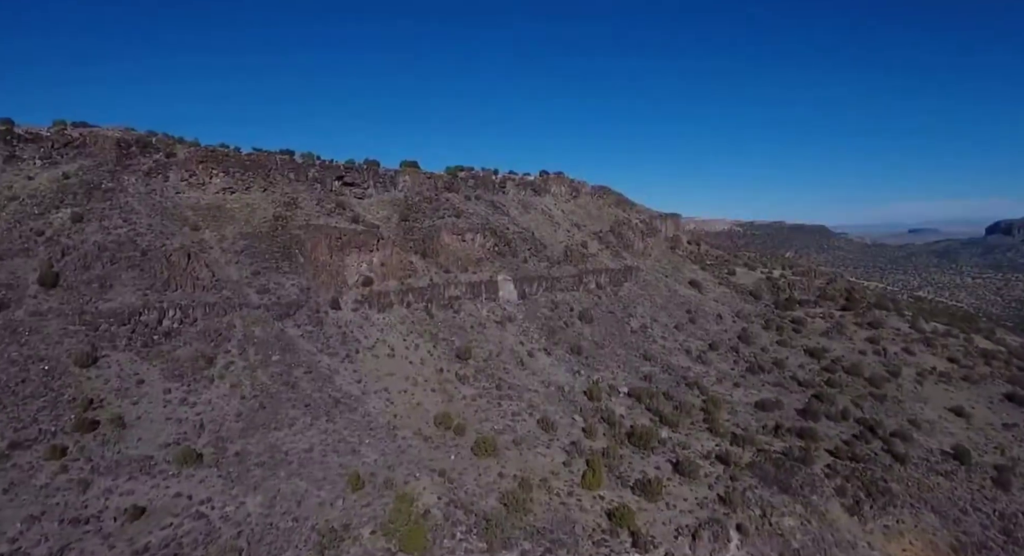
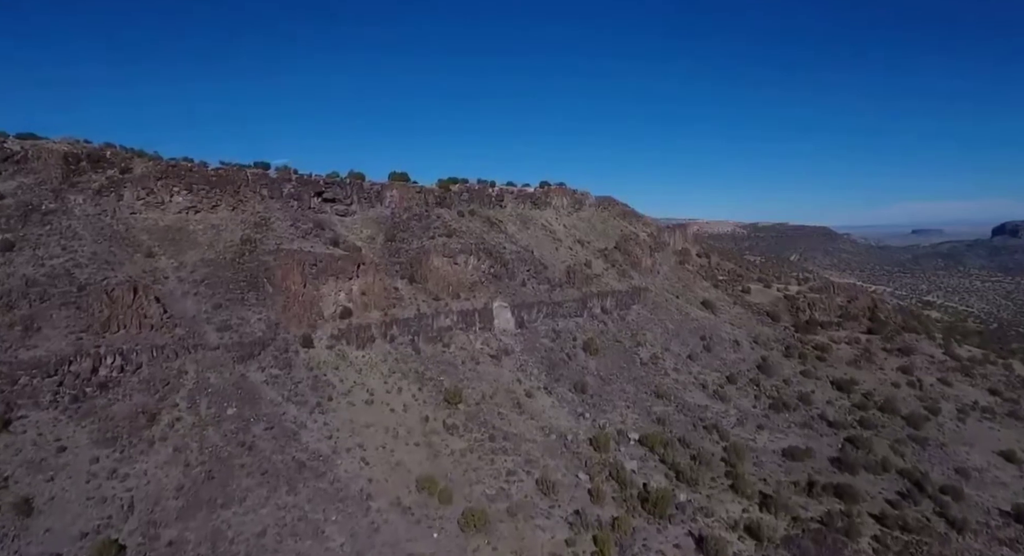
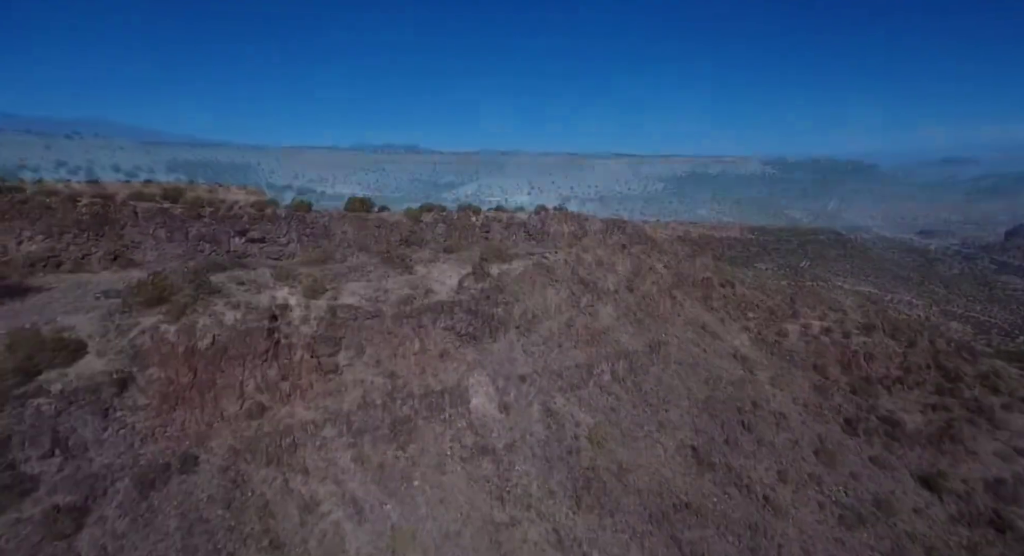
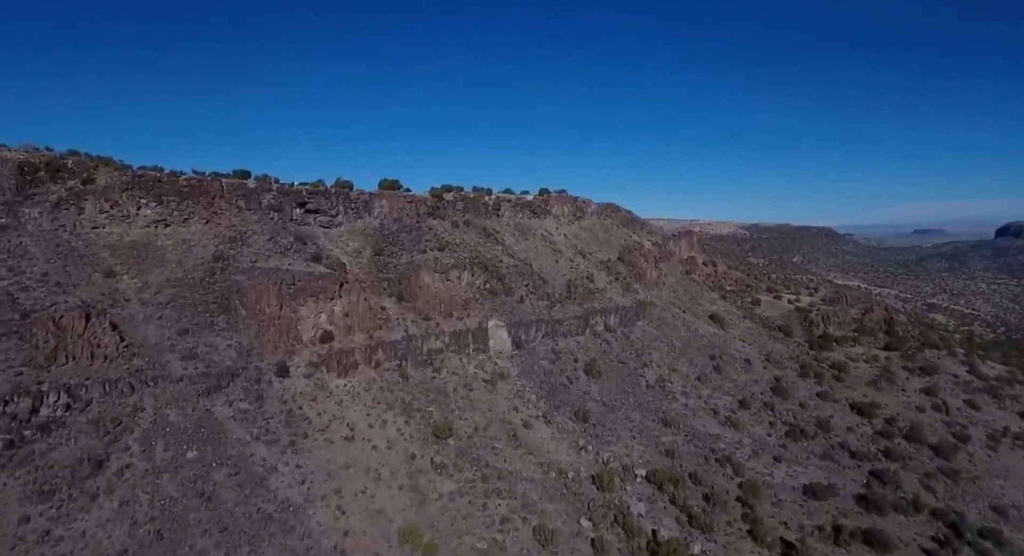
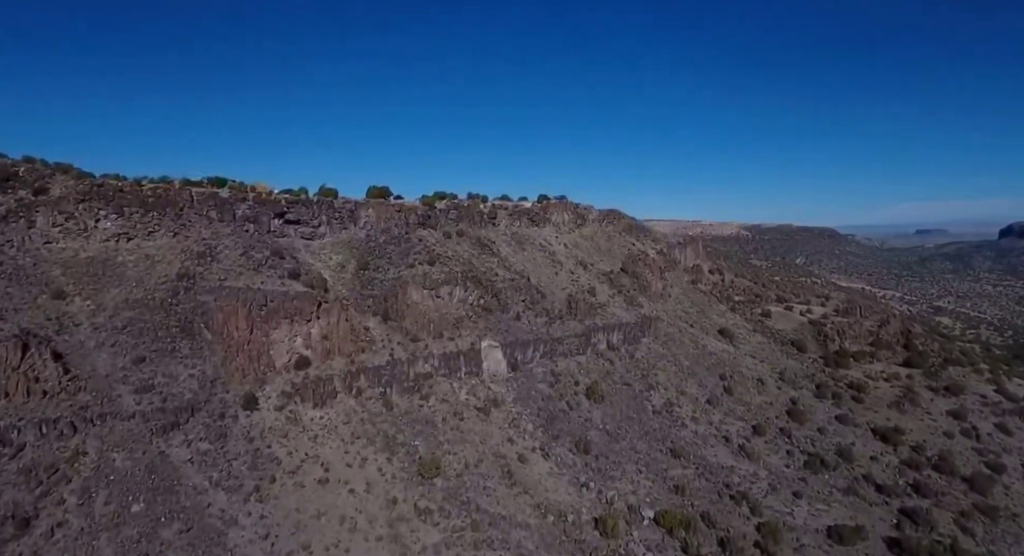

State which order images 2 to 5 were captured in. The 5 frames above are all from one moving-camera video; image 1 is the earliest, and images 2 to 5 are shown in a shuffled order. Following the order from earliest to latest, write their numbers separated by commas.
2, 4, 5, 3
